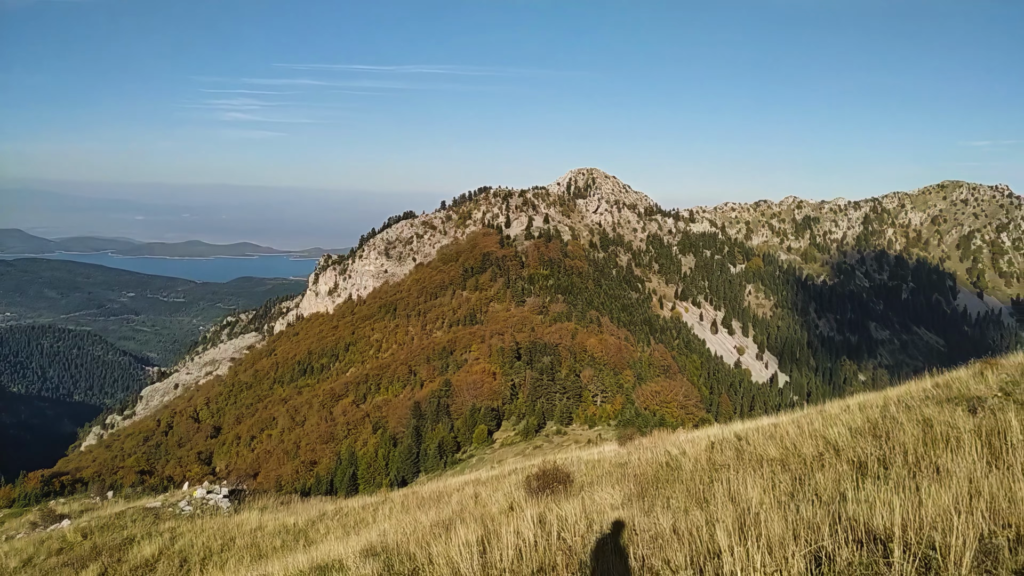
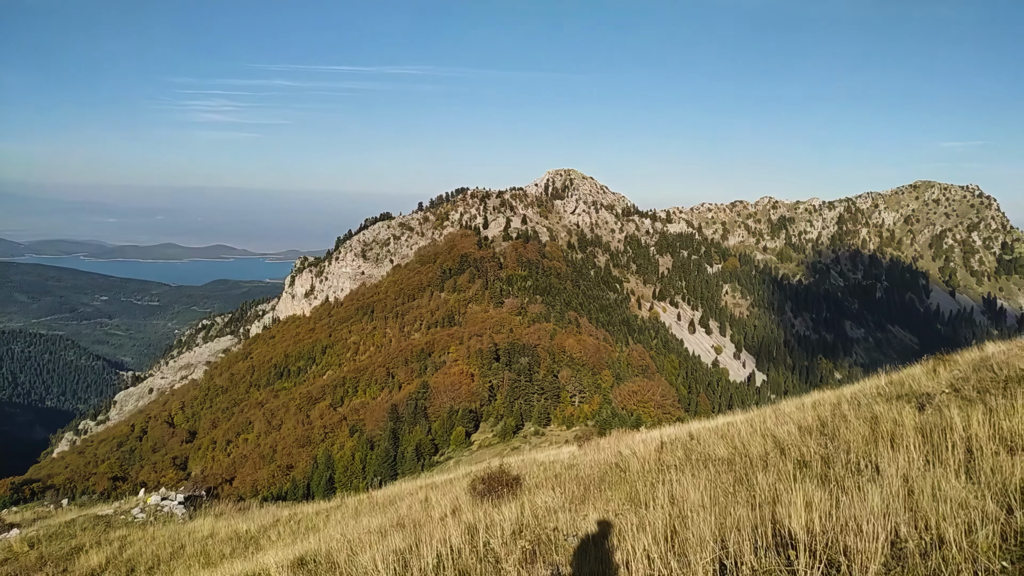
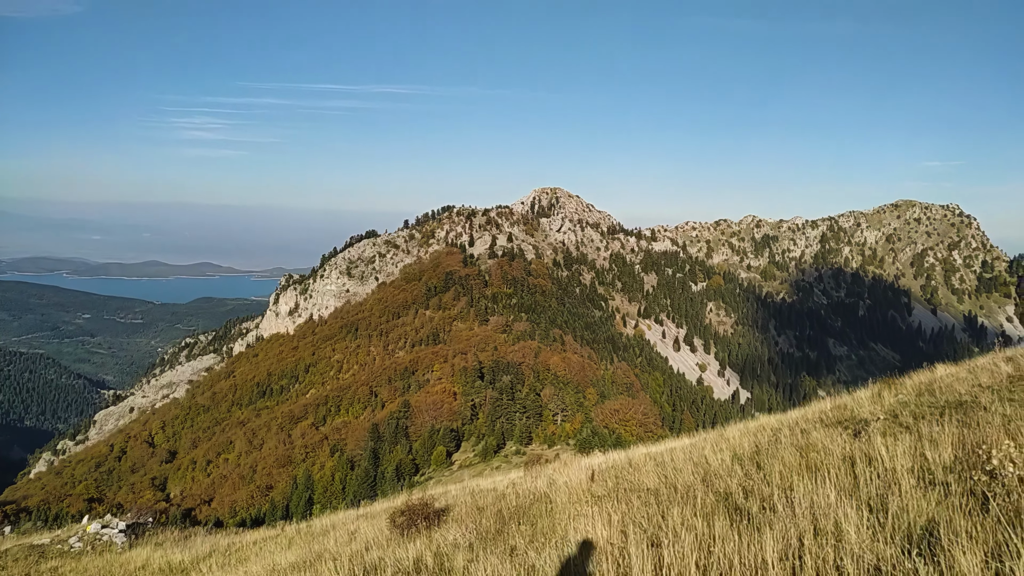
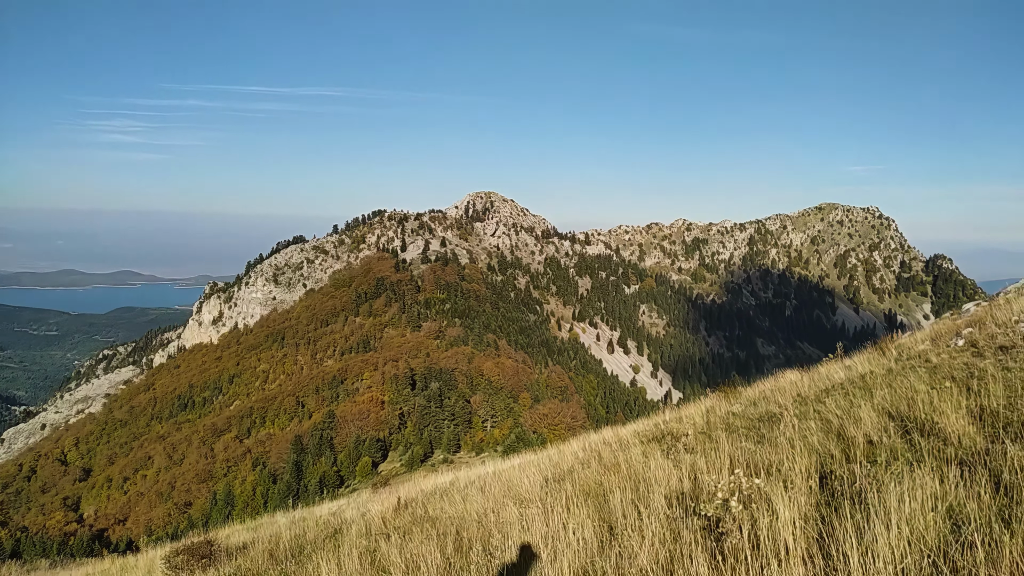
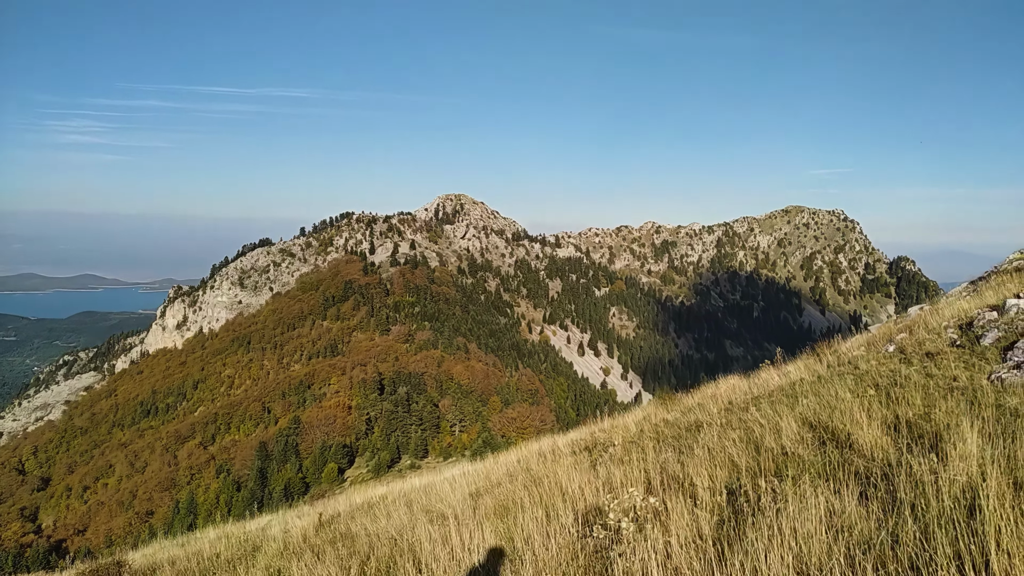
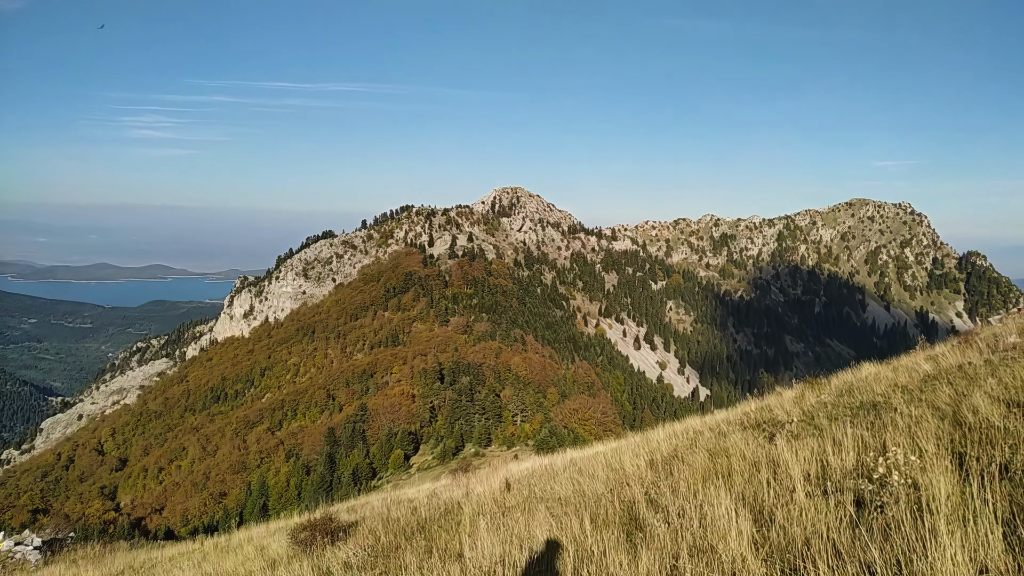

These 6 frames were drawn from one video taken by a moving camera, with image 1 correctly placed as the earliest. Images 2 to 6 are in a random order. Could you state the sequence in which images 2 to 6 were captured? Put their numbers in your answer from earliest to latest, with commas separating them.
2, 3, 6, 4, 5
